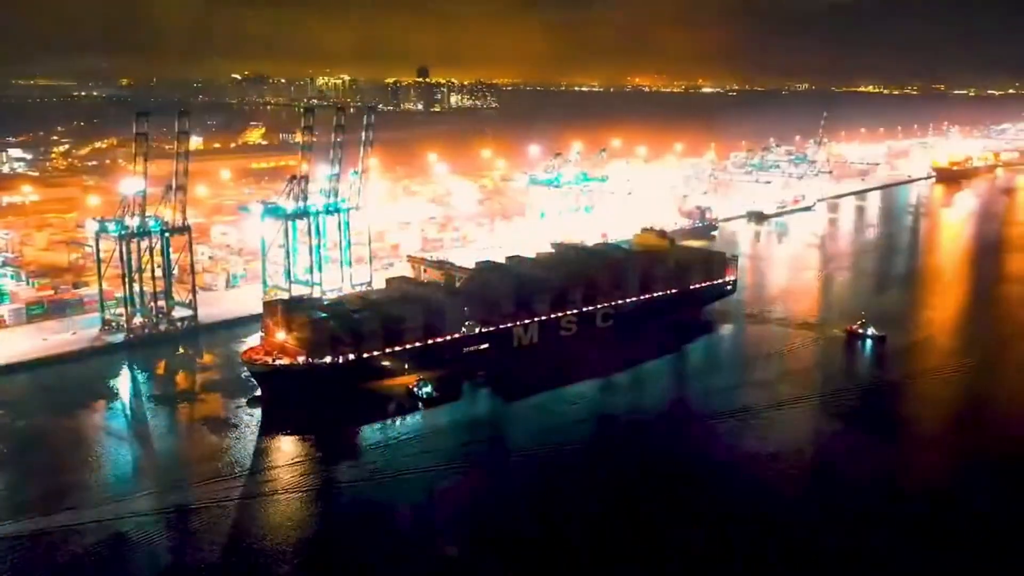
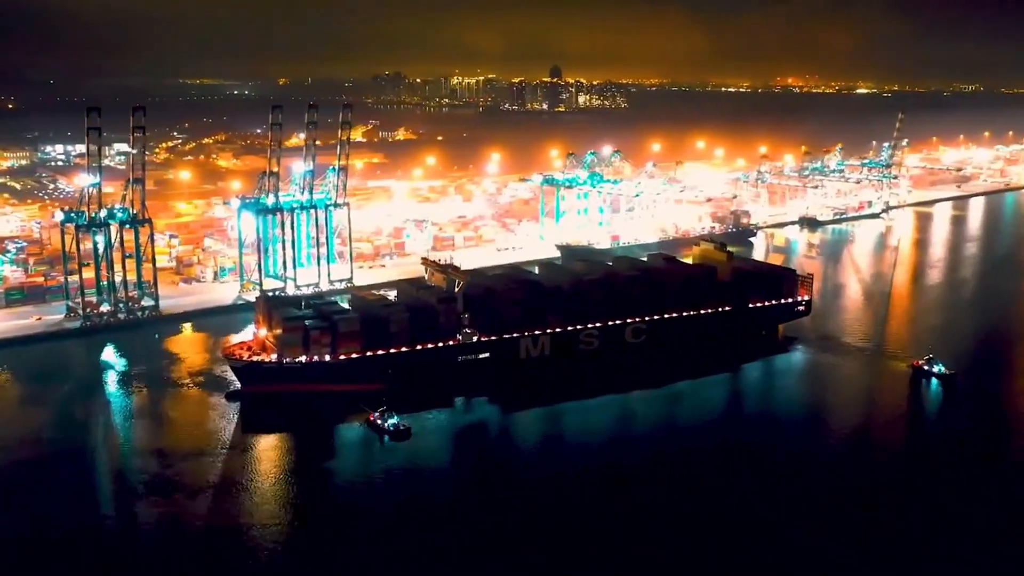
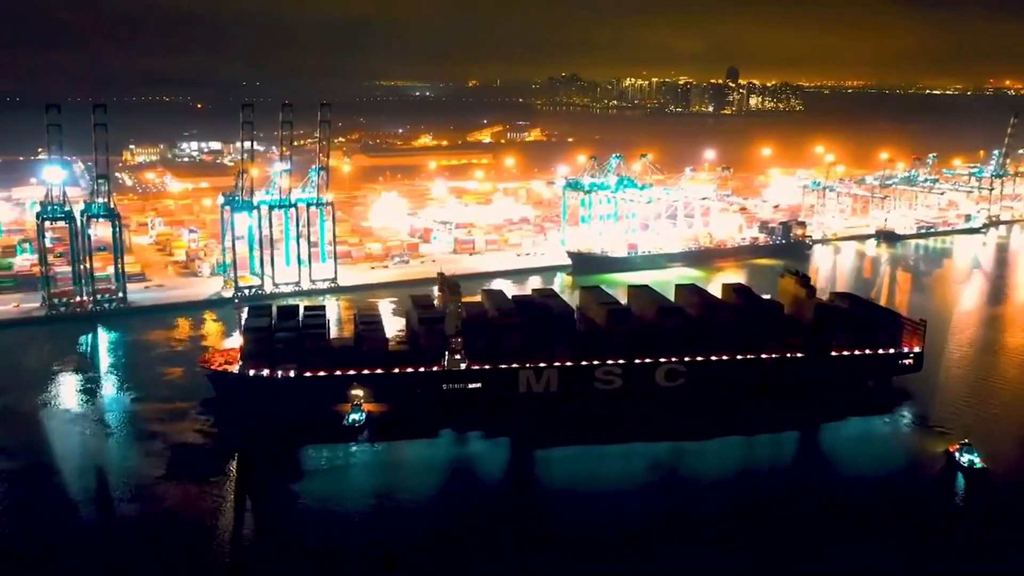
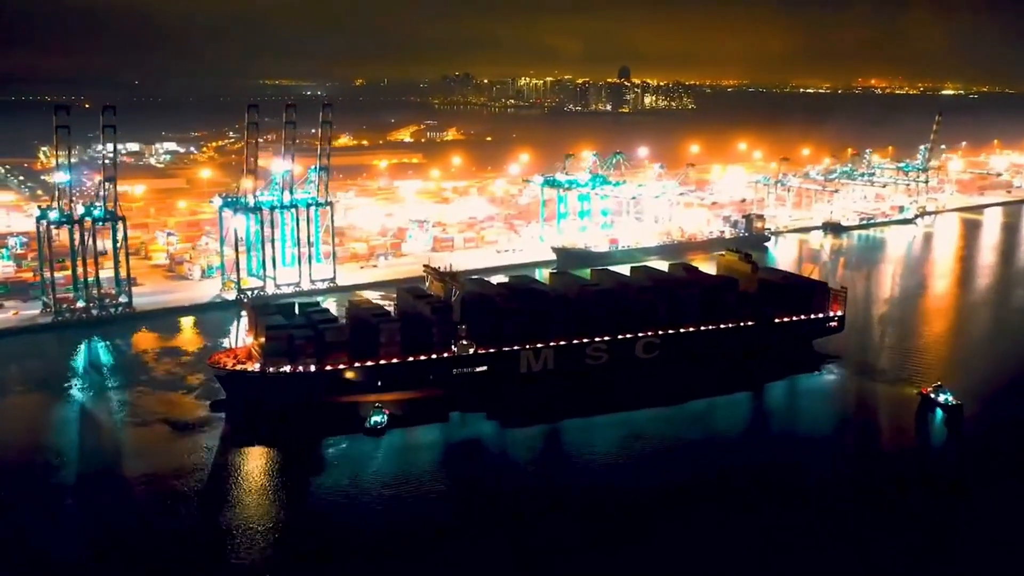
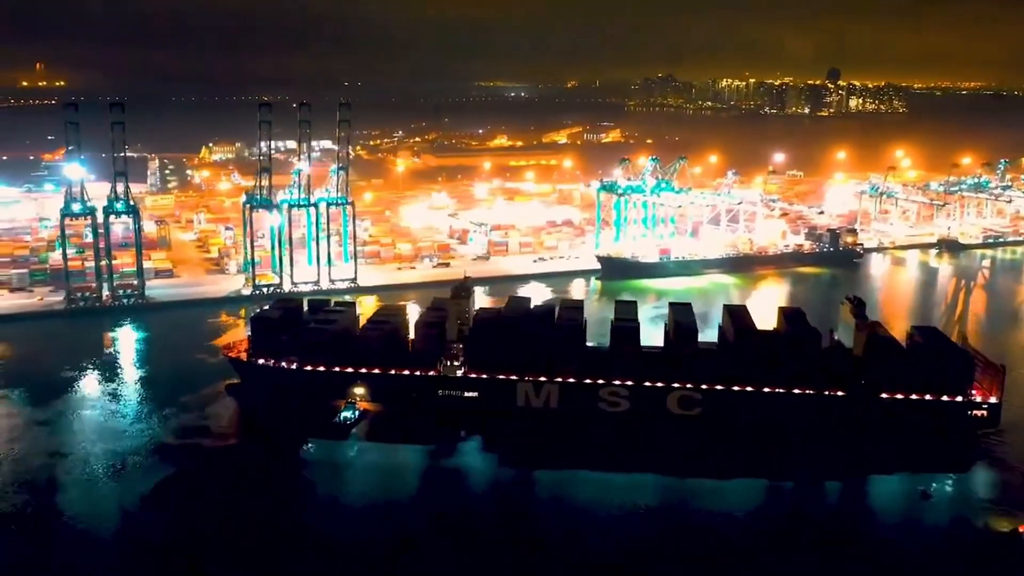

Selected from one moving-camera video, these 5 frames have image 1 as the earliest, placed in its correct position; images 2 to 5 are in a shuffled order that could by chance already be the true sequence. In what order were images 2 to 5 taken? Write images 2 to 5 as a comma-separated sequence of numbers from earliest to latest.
2, 4, 3, 5
